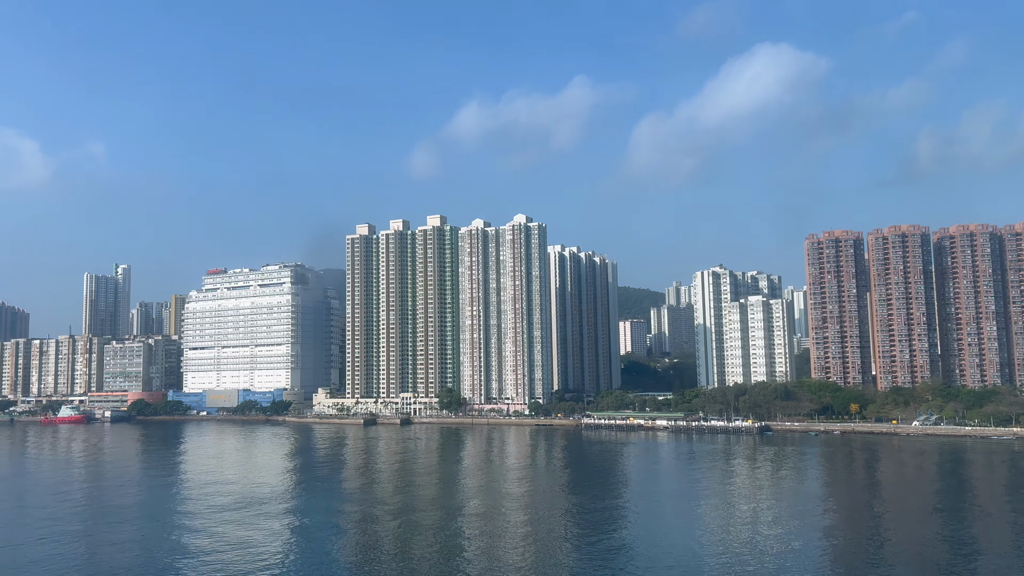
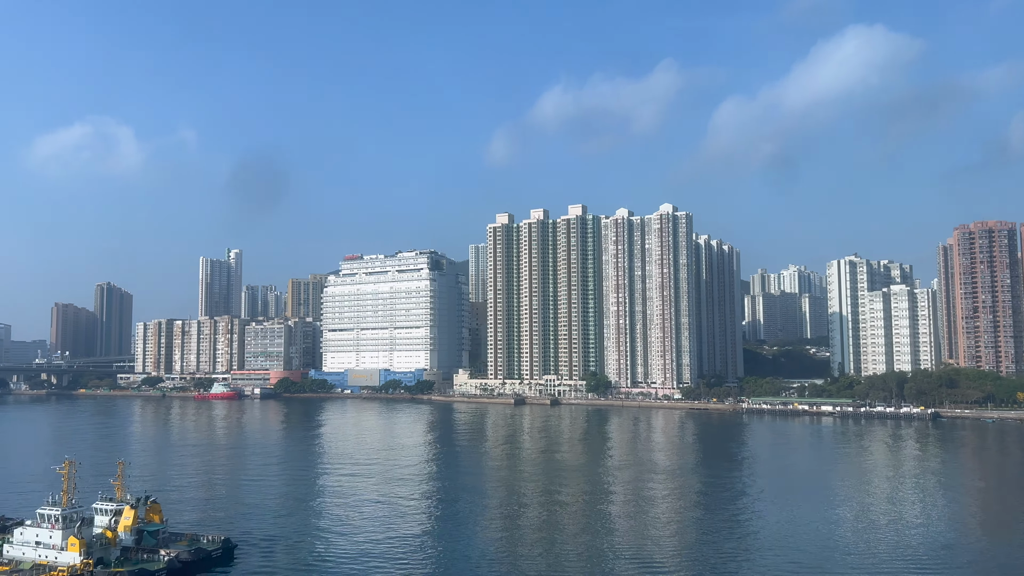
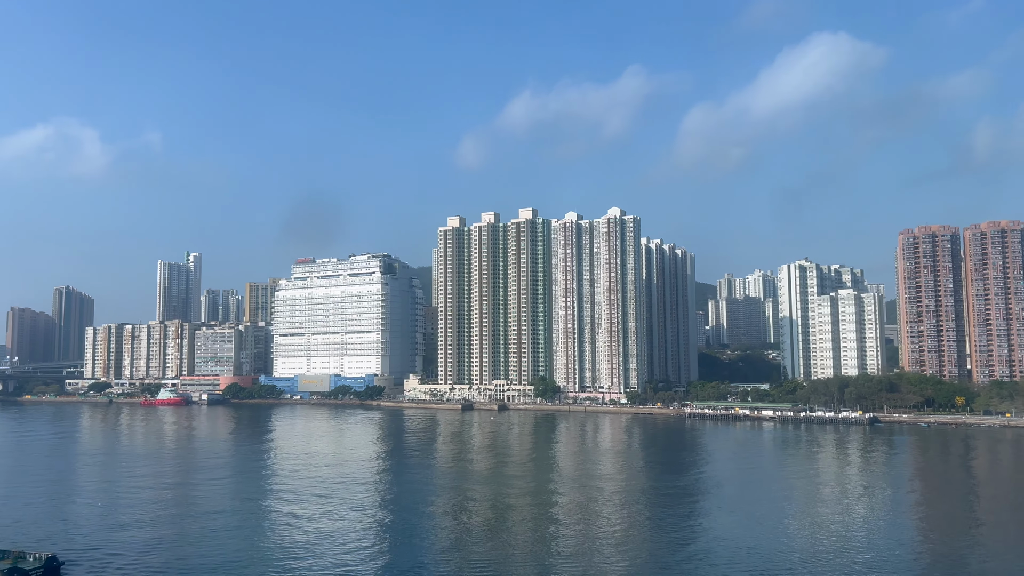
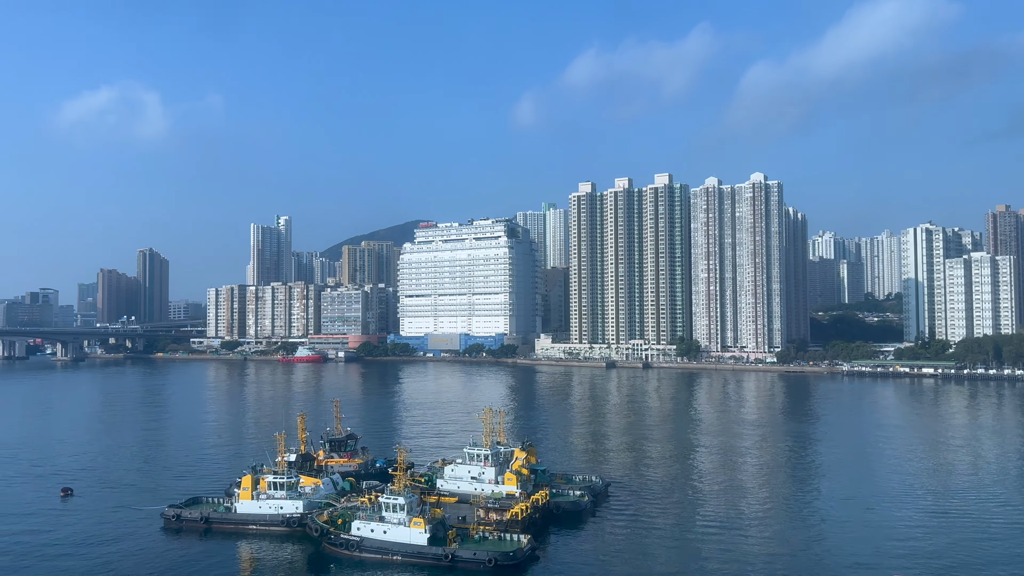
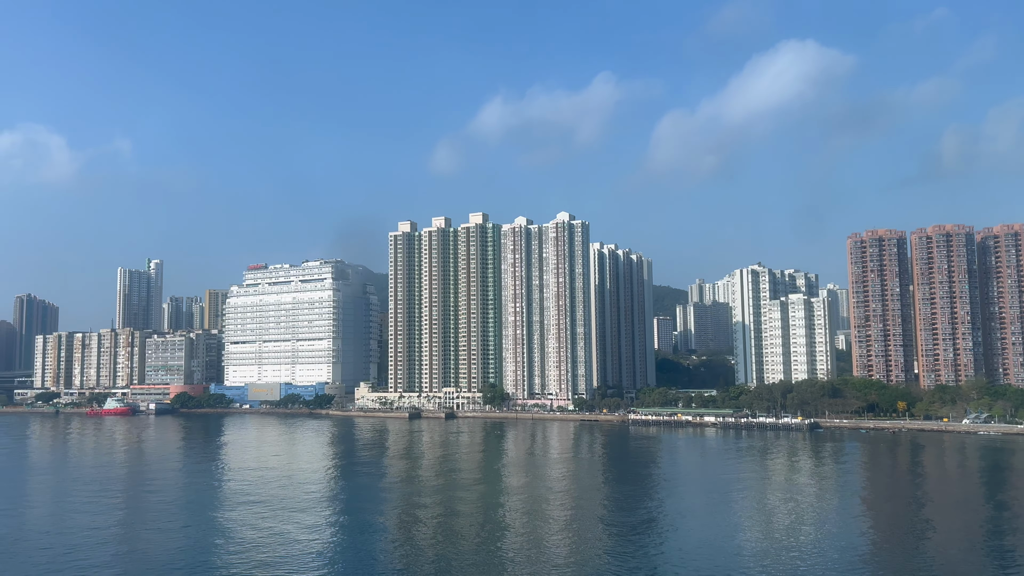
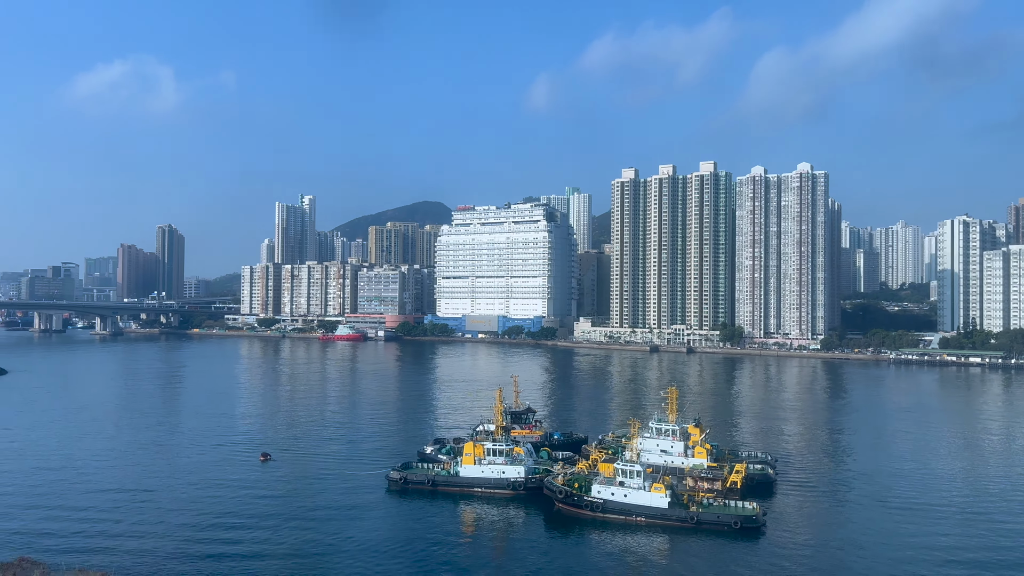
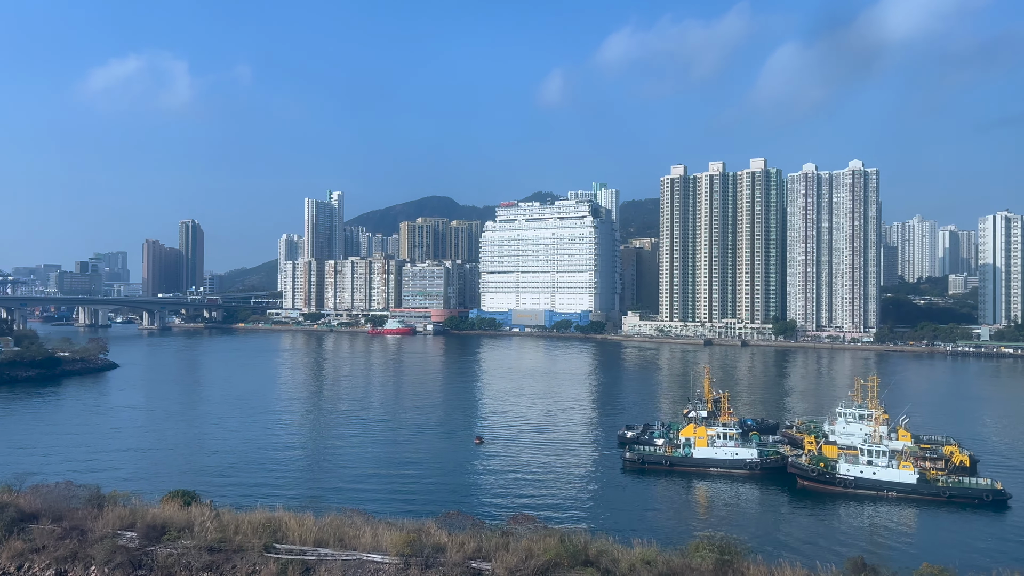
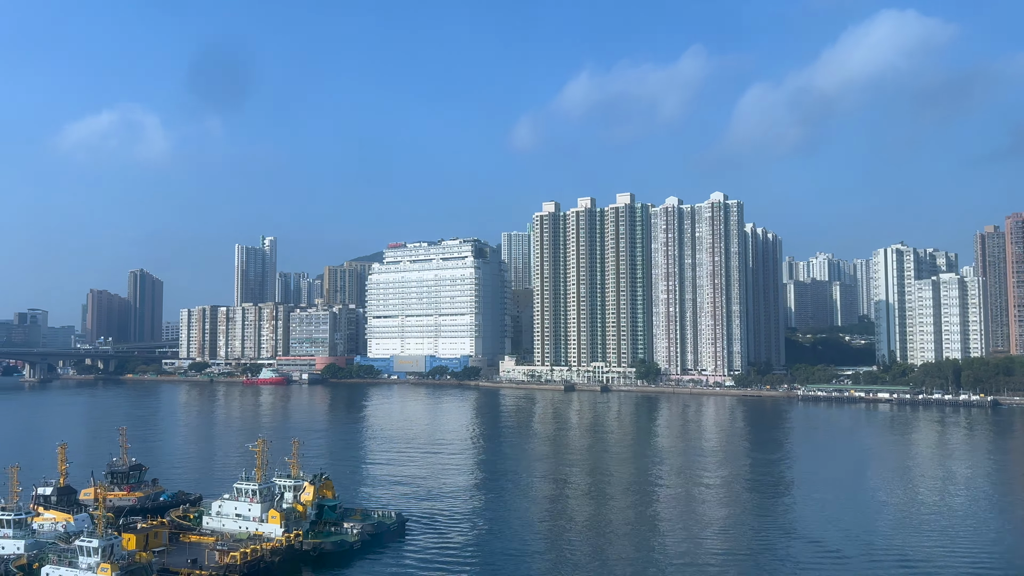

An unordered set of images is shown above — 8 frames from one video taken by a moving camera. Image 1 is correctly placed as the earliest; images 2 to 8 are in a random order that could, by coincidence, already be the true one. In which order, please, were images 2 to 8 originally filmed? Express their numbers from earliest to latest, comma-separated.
5, 3, 2, 8, 4, 6, 7
